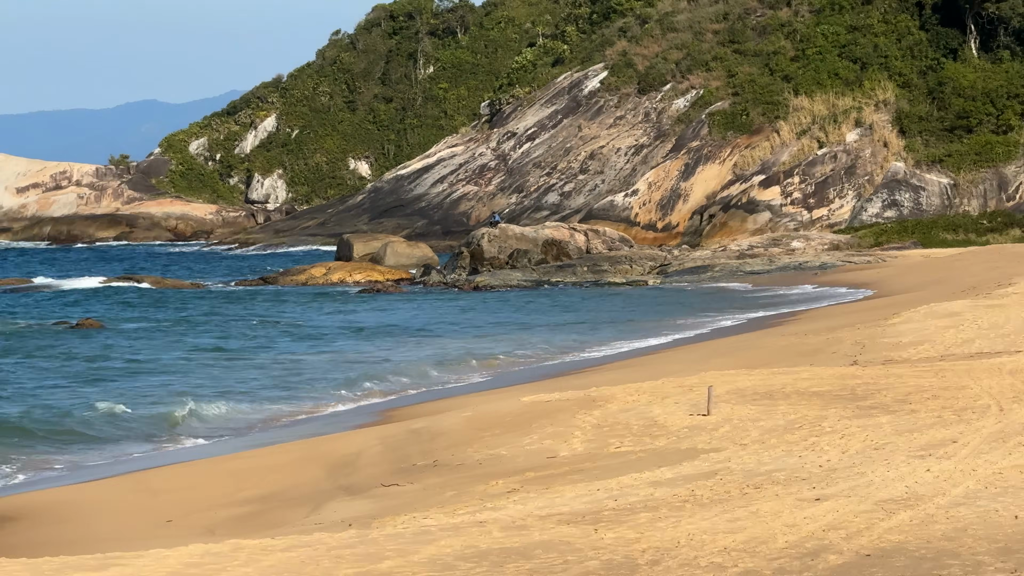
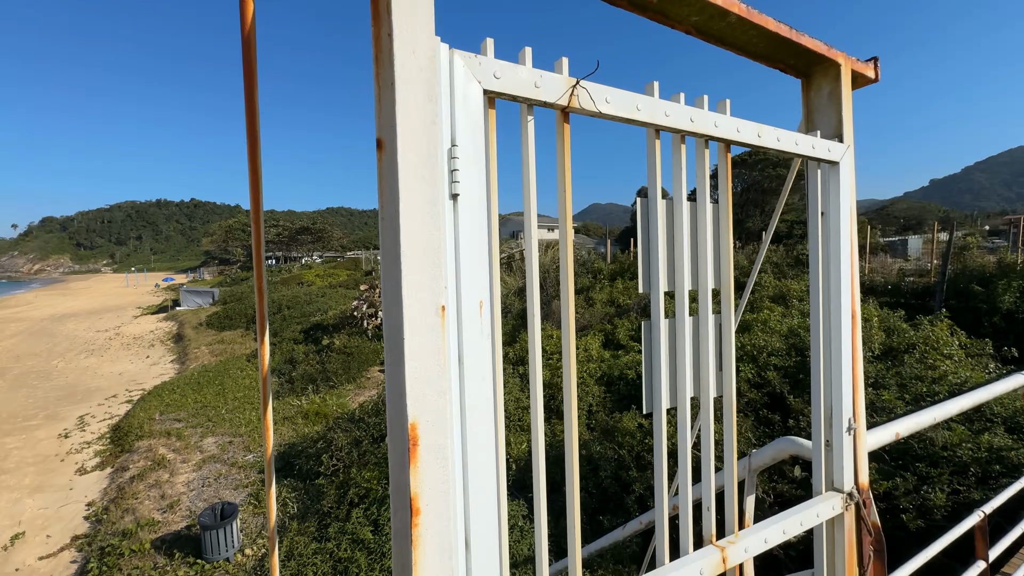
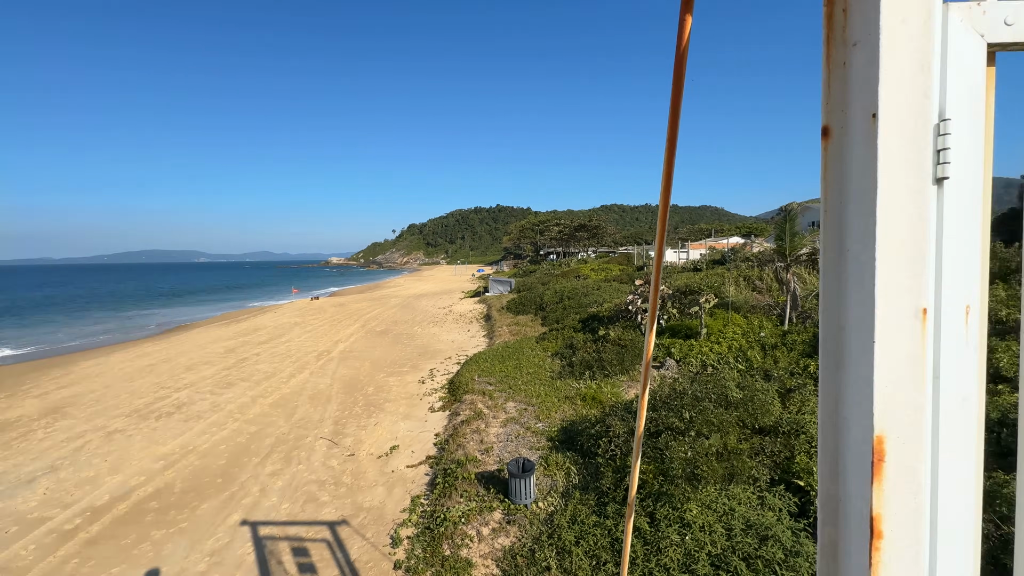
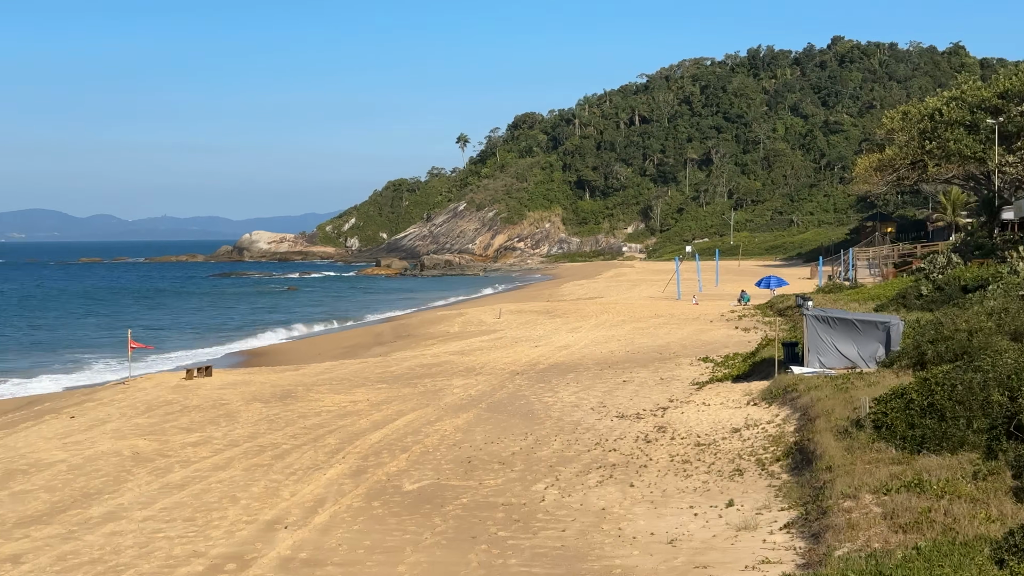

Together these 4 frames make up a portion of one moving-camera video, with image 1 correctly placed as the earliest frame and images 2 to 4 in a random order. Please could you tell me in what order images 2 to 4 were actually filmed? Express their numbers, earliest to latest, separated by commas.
4, 3, 2
